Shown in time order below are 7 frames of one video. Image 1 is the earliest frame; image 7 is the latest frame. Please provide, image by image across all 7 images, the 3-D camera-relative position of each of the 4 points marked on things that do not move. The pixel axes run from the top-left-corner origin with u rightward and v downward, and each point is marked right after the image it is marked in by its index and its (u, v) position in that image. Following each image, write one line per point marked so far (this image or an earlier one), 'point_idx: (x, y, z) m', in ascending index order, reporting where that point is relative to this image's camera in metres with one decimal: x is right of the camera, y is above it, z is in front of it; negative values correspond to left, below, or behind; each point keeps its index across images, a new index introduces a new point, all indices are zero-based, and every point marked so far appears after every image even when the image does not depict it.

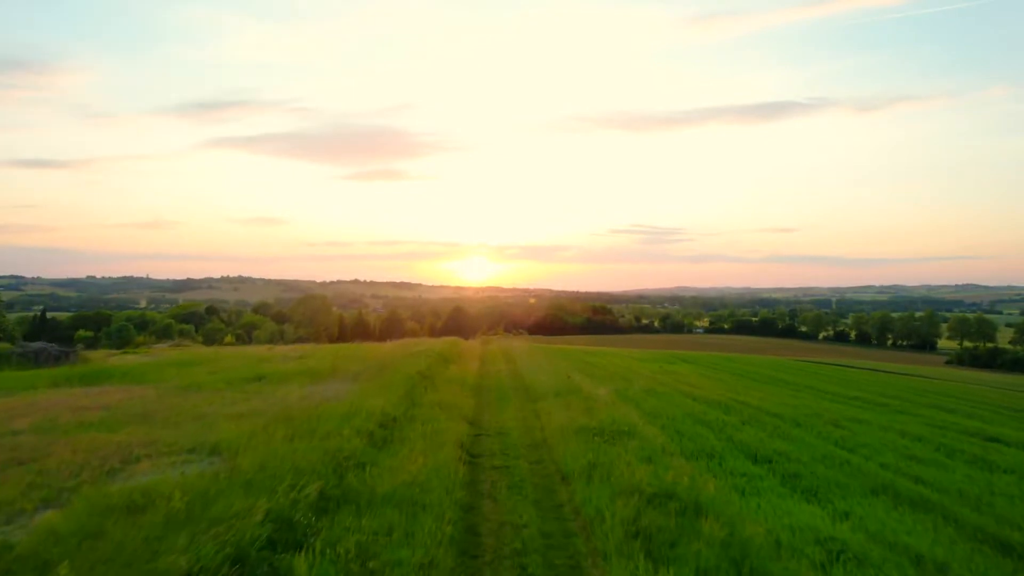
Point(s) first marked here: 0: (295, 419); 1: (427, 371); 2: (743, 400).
0: (-4.2, -2.5, +10.8) m
1: (-2.6, -2.5, +17.1) m
2: (+6.4, -3.1, +15.8) m
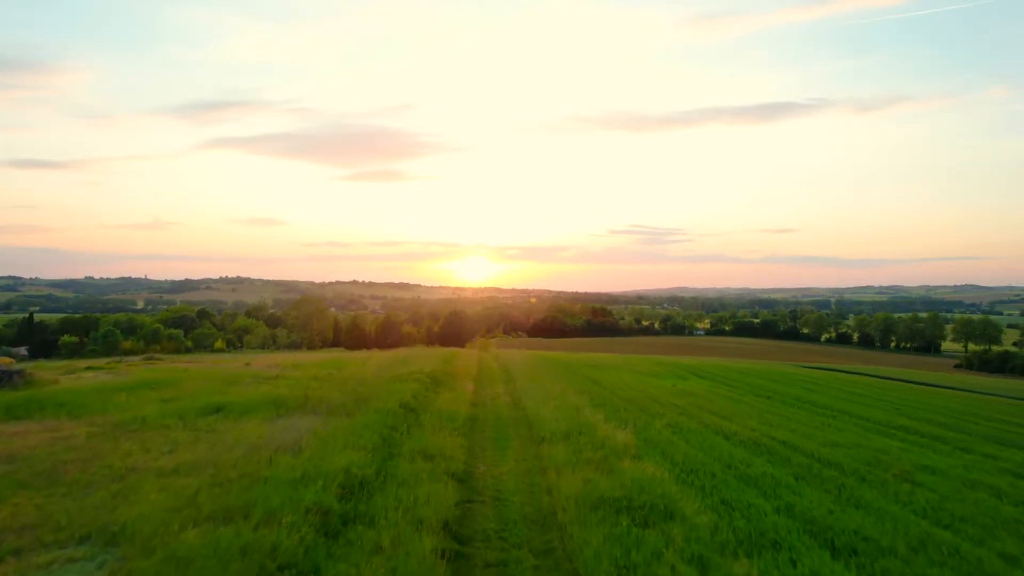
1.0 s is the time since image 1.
0: (-4.2, -2.9, +8.5) m
1: (-2.6, -2.9, +14.8) m
2: (+6.4, -3.6, +13.5) m
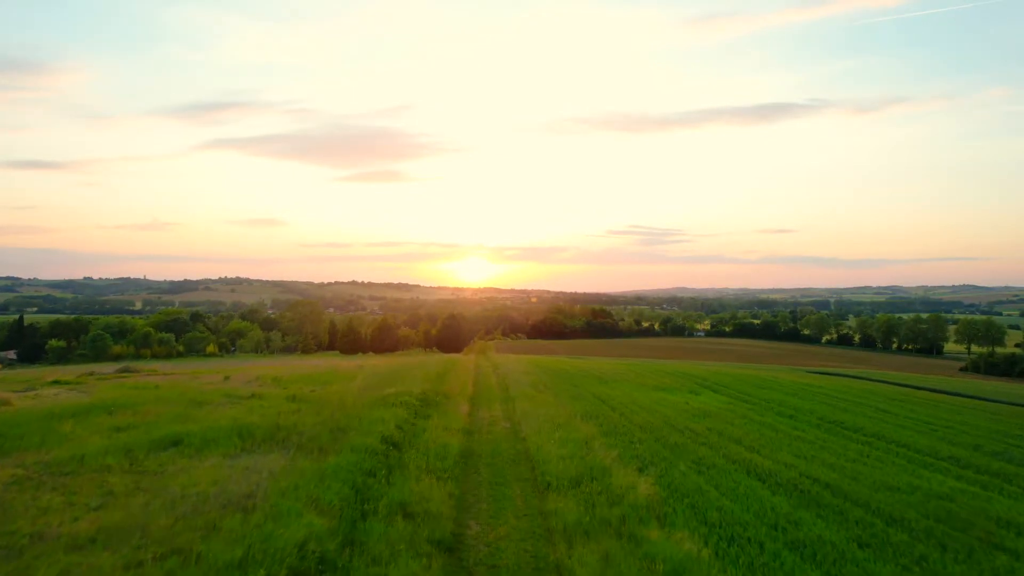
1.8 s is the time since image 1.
0: (-4.2, -3.3, +6.6) m
1: (-2.6, -3.3, +12.9) m
2: (+6.4, -3.9, +11.7) m
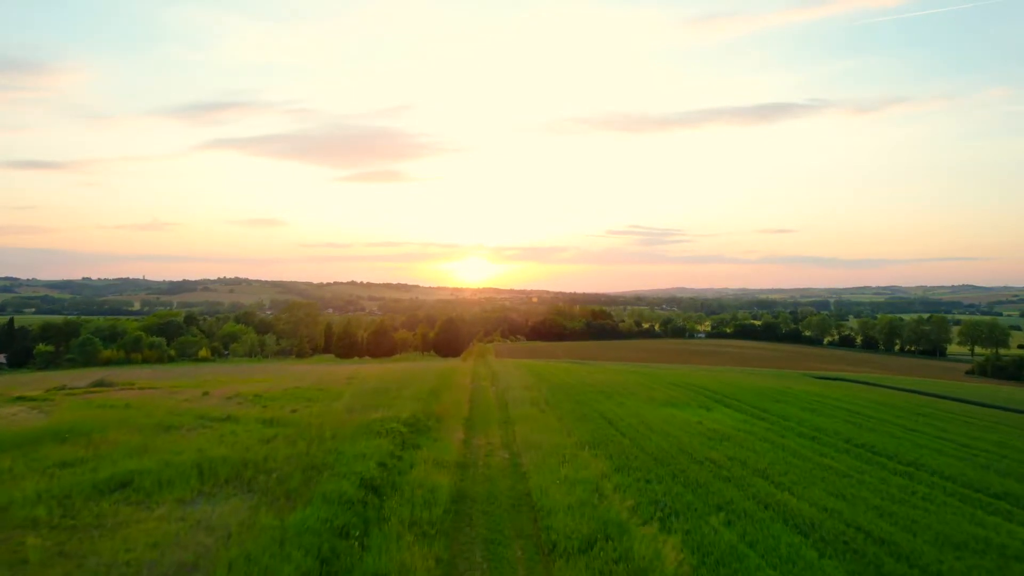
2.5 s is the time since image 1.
0: (-4.2, -3.6, +4.9) m
1: (-2.6, -3.6, +11.2) m
2: (+6.4, -4.3, +10.0) m
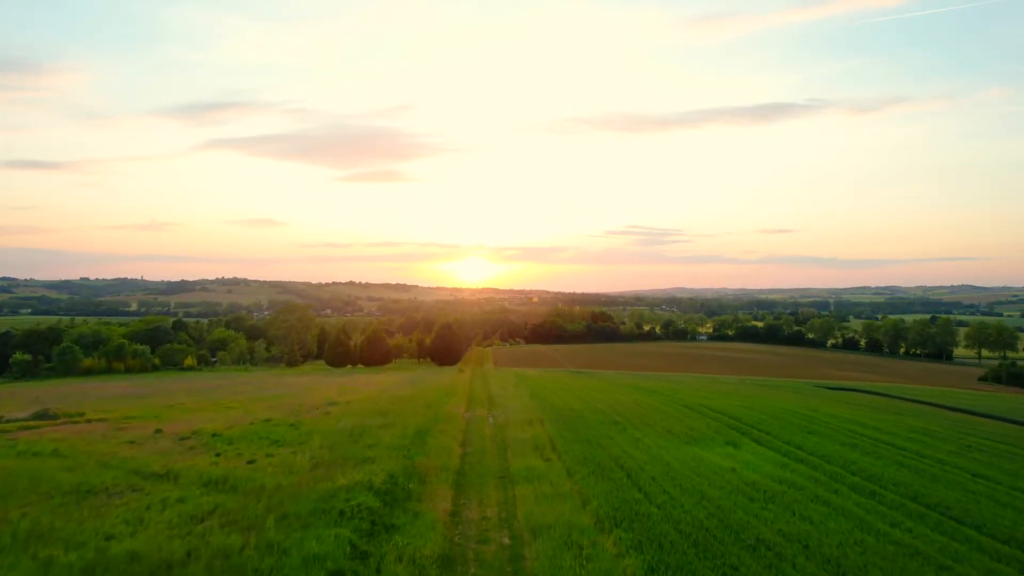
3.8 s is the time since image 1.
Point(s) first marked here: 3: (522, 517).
0: (-4.2, -4.4, +1.8) m
1: (-2.6, -4.4, +8.1) m
2: (+6.4, -5.0, +6.9) m
3: (+0.2, -4.8, +11.7) m
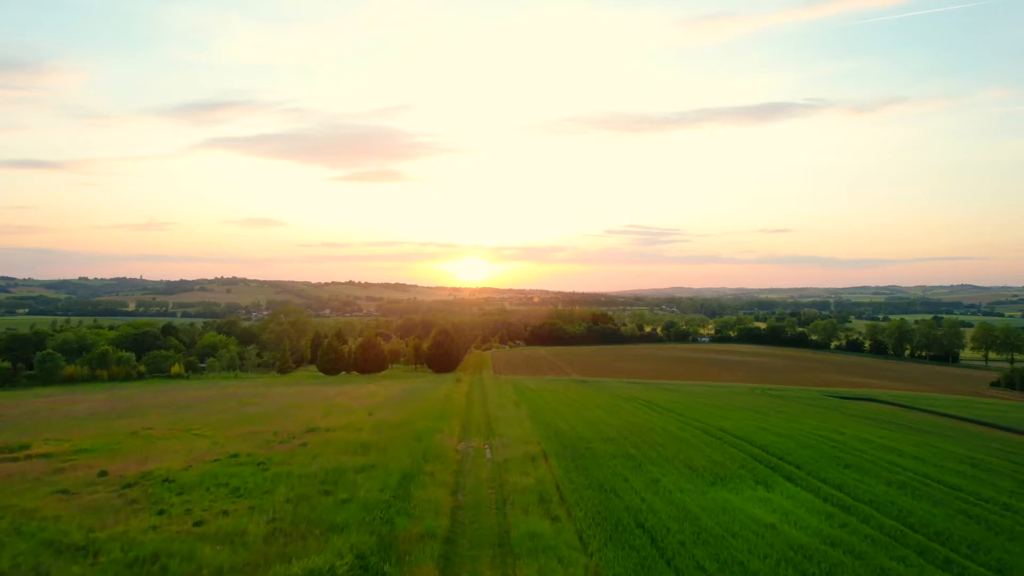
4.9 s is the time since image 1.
0: (-4.1, -5.0, -0.9) m
1: (-2.6, -5.0, +5.4) m
2: (+6.4, -5.6, +4.2) m
3: (+0.2, -5.4, +9.0) m
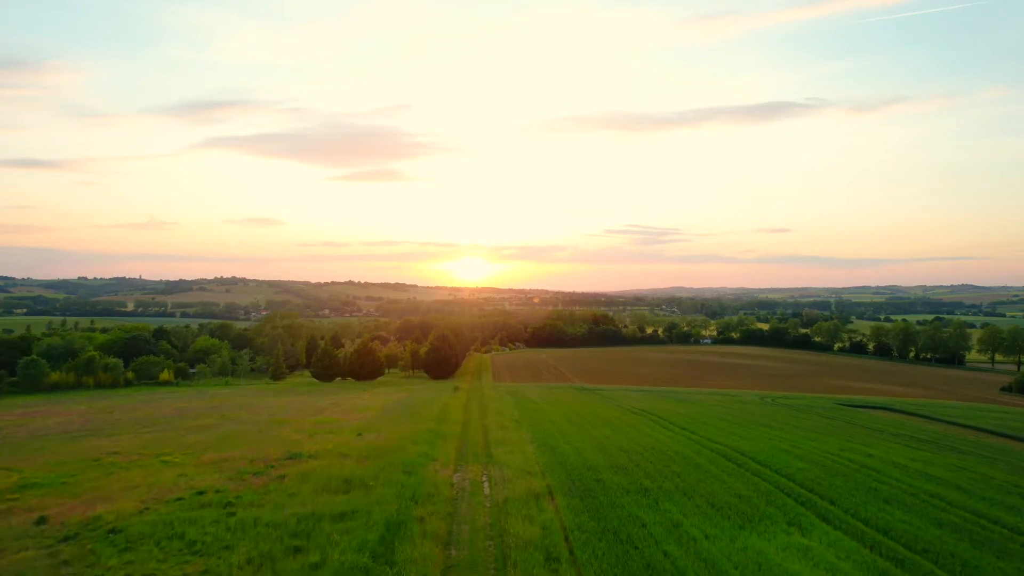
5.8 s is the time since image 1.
0: (-4.1, -5.4, -3.2) m
1: (-2.5, -5.5, +3.1) m
2: (+6.5, -6.1, +2.0) m
3: (+0.3, -5.9, +6.8) m
